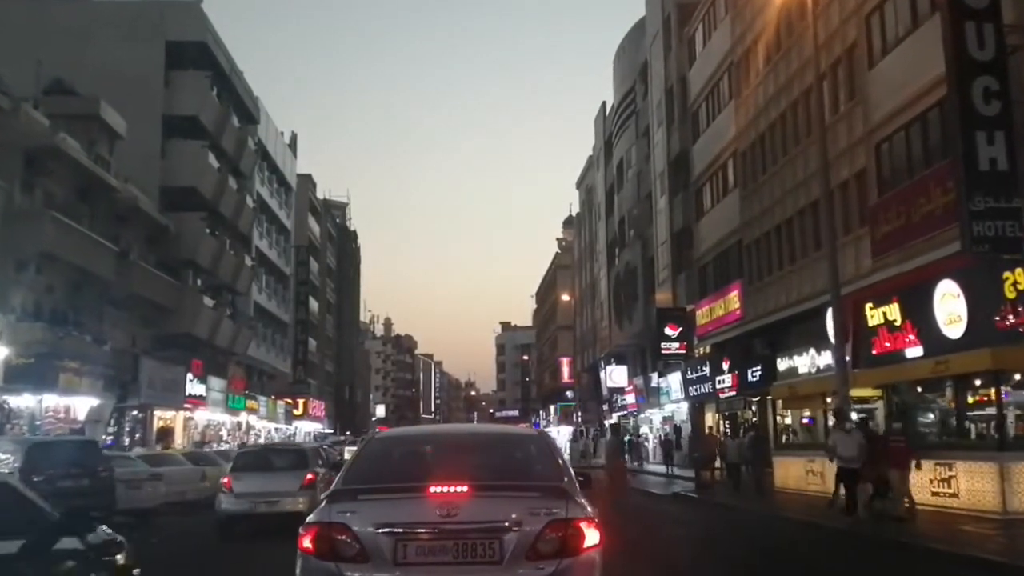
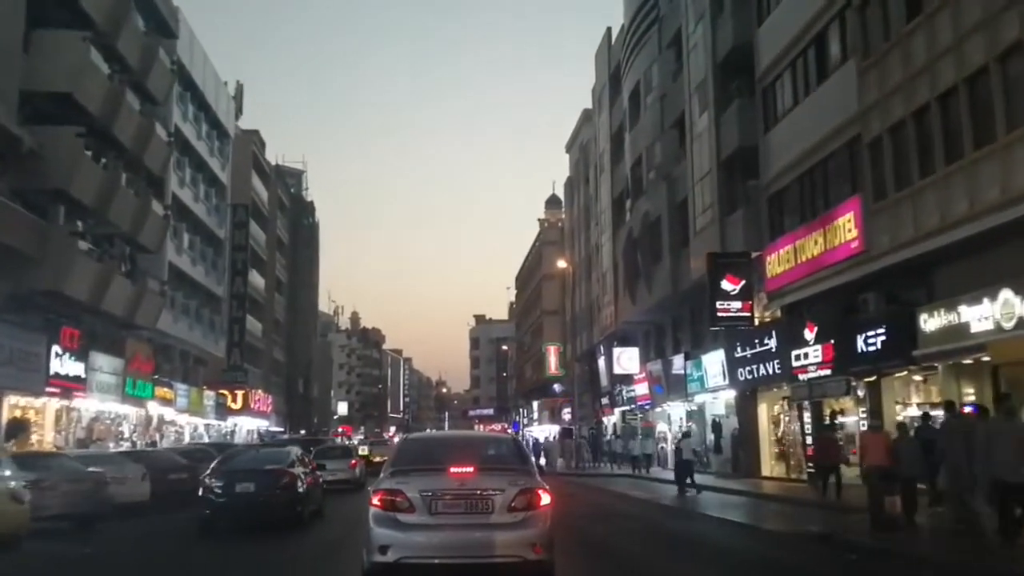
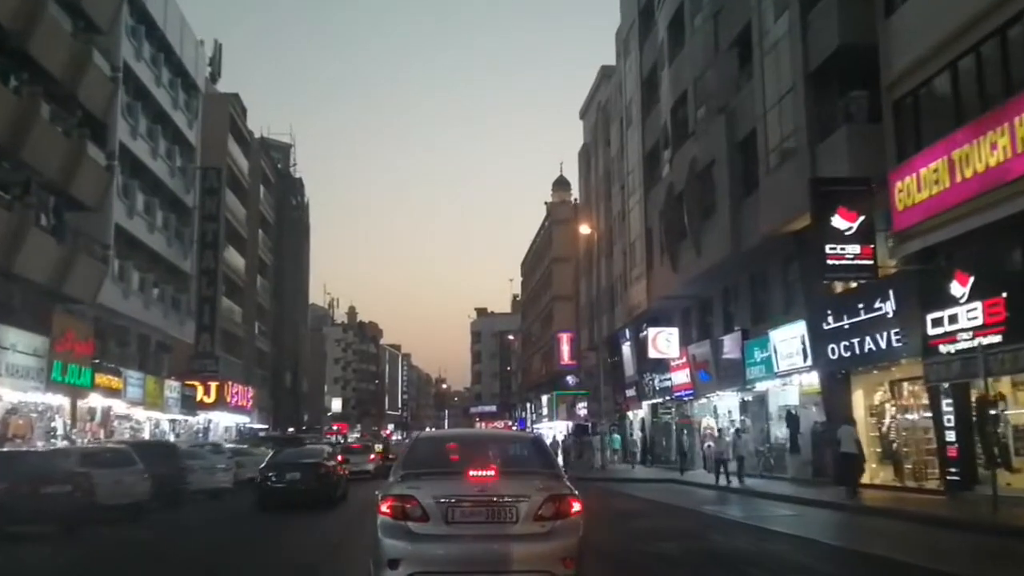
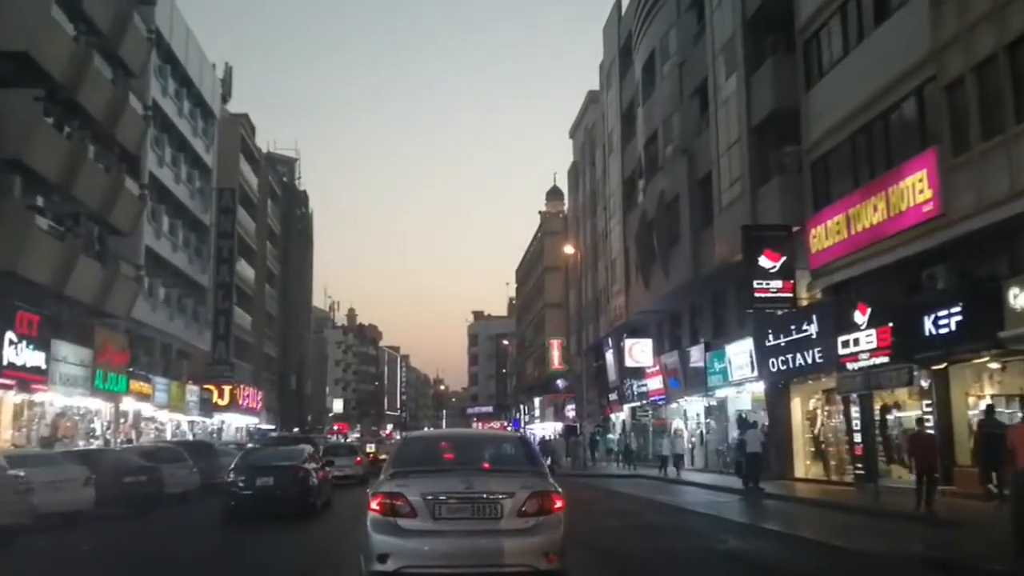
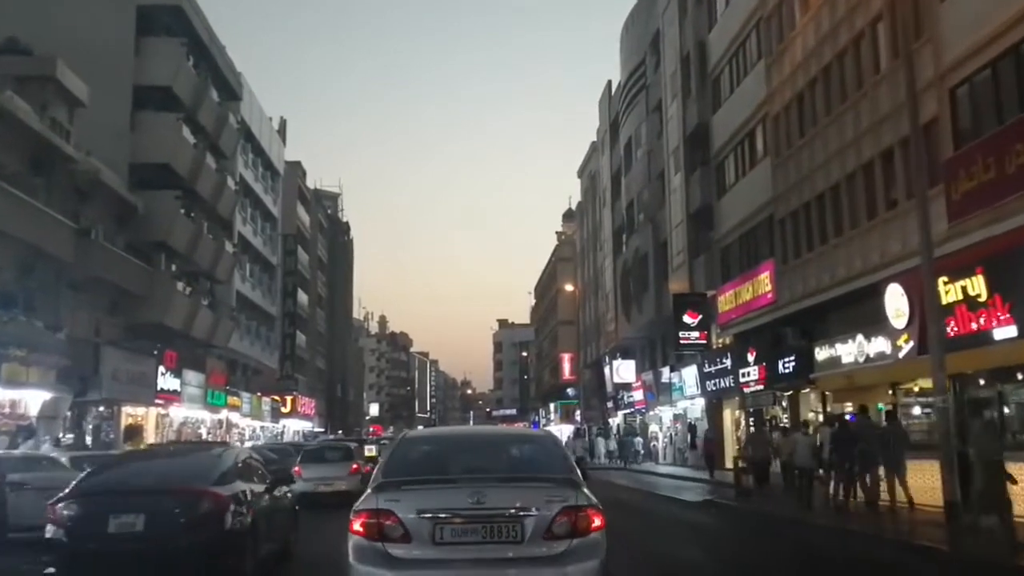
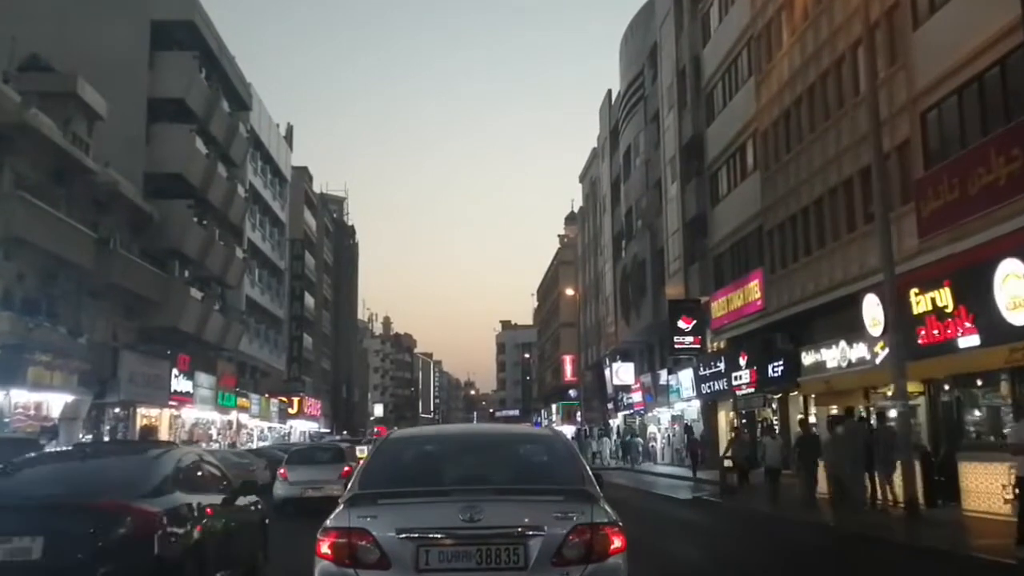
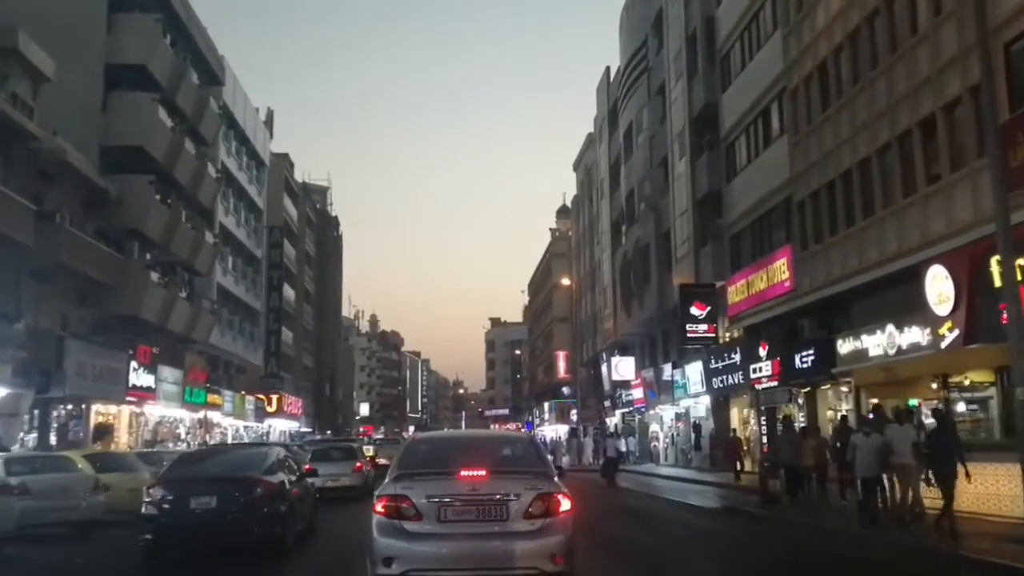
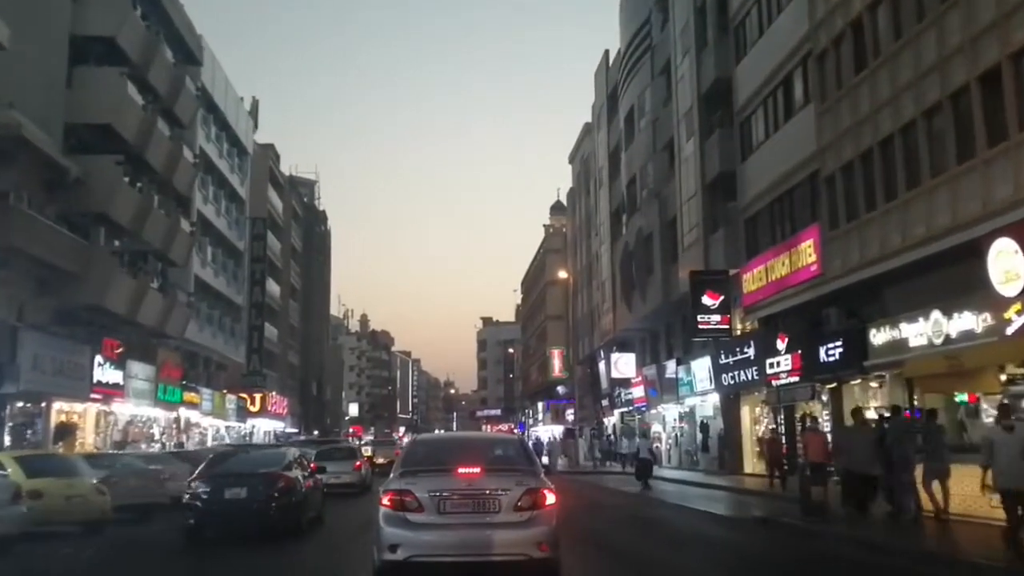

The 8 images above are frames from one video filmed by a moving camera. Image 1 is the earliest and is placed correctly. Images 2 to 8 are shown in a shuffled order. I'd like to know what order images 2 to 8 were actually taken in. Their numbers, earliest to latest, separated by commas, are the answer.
6, 5, 7, 8, 2, 4, 3
